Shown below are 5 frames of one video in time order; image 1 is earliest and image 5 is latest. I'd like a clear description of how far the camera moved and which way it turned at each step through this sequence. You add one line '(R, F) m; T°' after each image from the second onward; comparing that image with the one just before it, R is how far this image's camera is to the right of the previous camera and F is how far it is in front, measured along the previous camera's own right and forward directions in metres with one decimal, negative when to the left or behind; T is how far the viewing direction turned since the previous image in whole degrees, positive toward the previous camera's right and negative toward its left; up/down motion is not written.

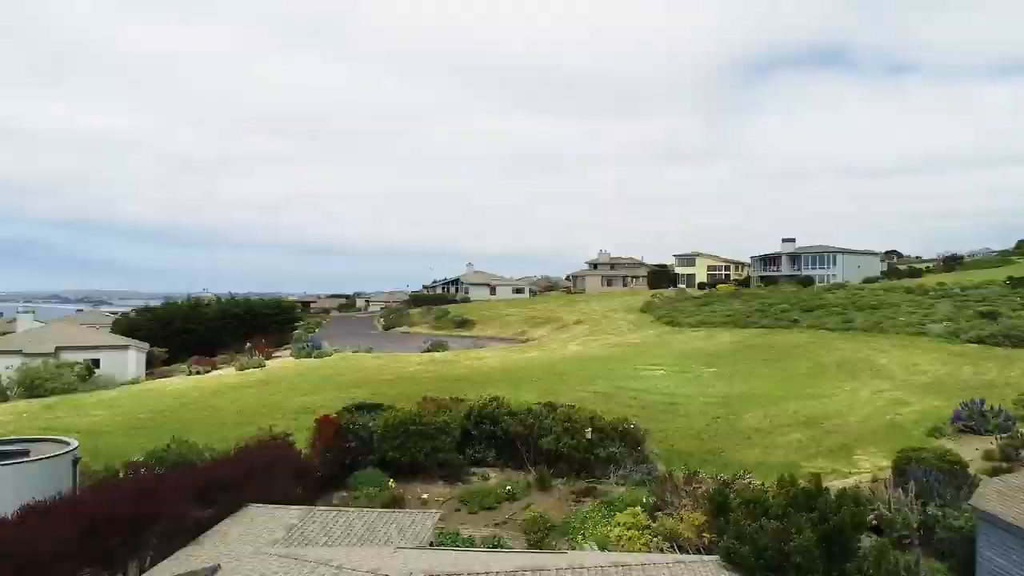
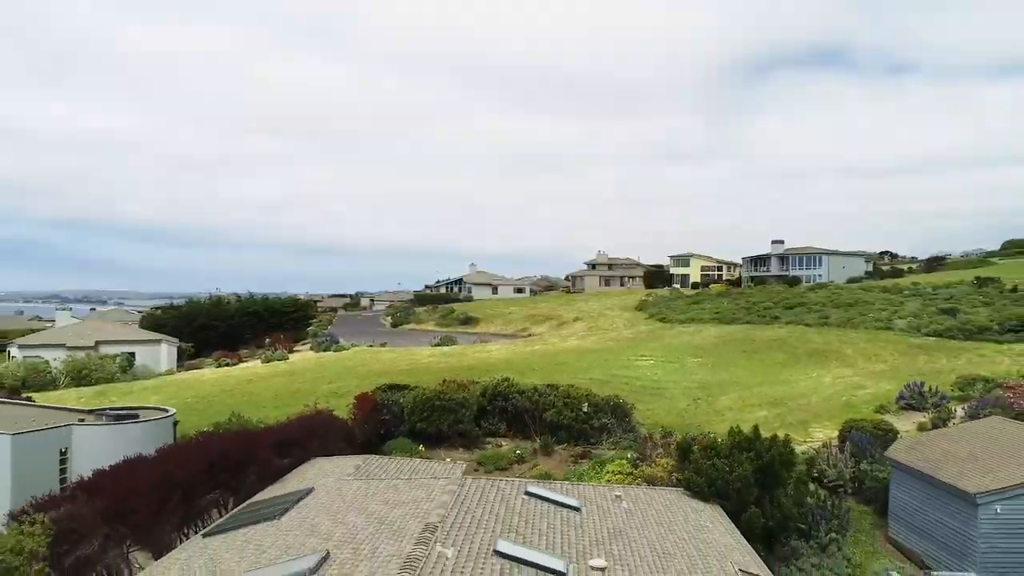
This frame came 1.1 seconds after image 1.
(-0.5, -4.1) m; 0°
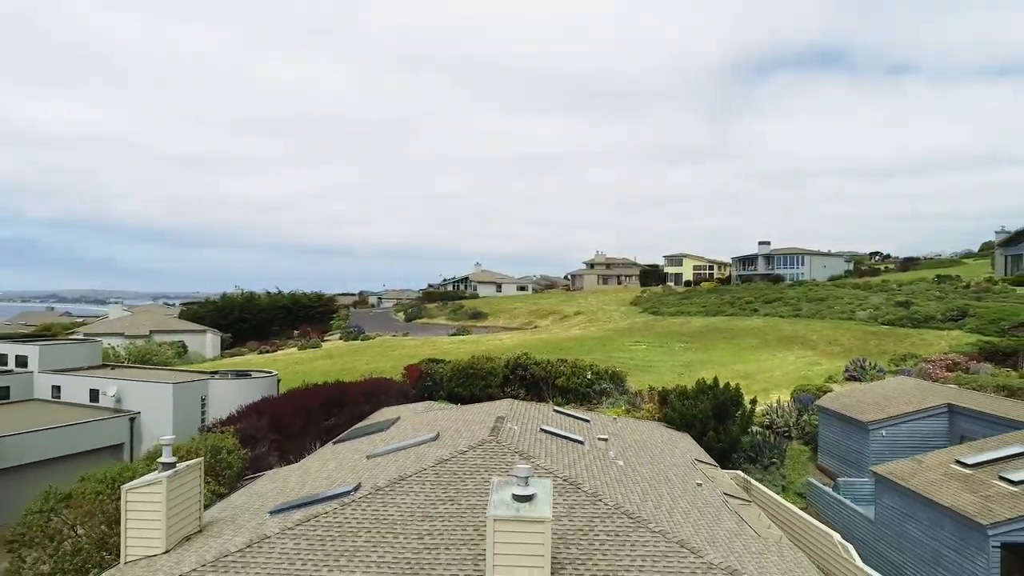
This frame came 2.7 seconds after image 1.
(-1.5, -6.4) m; 0°
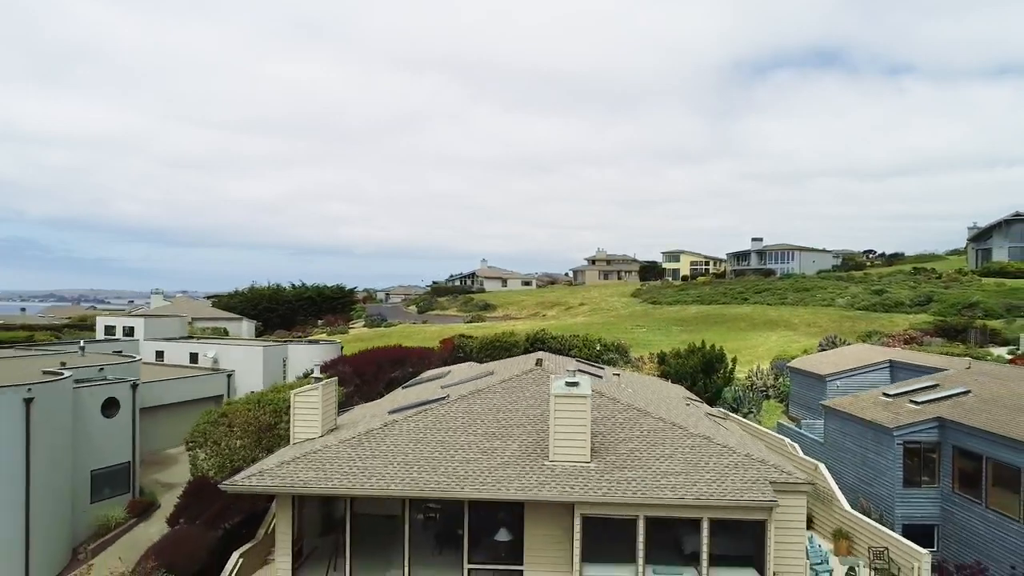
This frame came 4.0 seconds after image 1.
(-1.8, -5.4) m; 0°
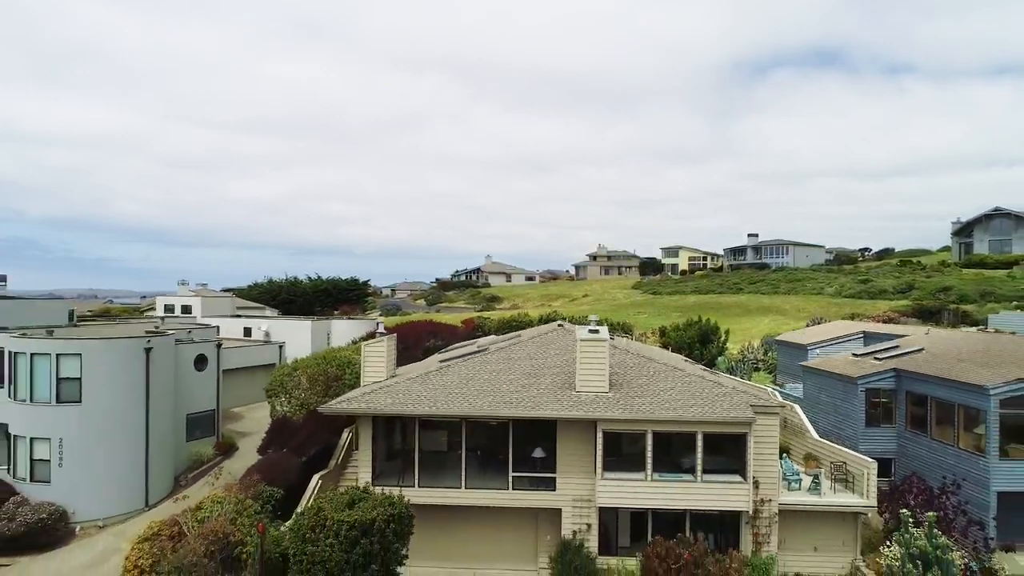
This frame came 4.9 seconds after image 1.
(-1.4, -3.8) m; 0°
